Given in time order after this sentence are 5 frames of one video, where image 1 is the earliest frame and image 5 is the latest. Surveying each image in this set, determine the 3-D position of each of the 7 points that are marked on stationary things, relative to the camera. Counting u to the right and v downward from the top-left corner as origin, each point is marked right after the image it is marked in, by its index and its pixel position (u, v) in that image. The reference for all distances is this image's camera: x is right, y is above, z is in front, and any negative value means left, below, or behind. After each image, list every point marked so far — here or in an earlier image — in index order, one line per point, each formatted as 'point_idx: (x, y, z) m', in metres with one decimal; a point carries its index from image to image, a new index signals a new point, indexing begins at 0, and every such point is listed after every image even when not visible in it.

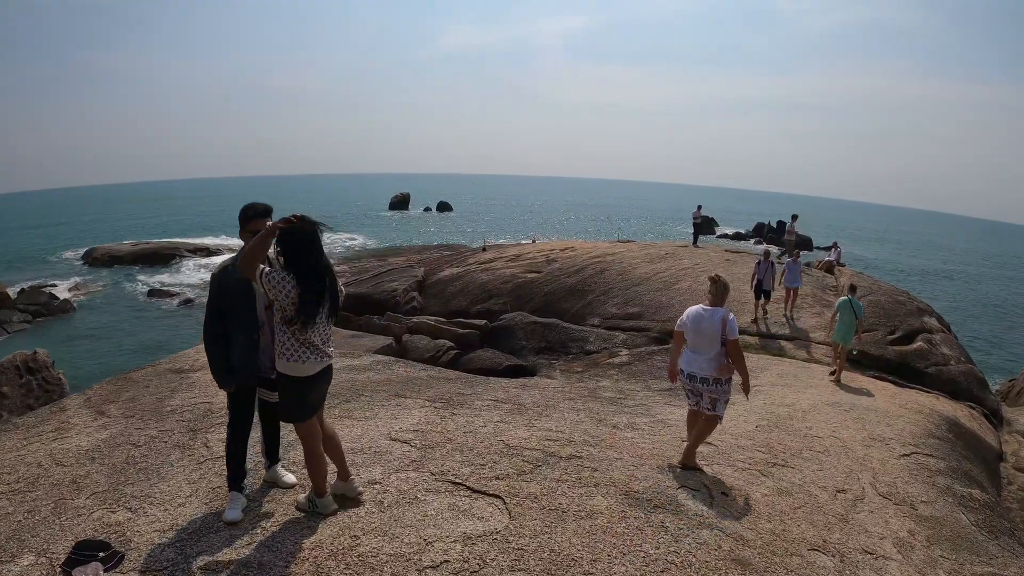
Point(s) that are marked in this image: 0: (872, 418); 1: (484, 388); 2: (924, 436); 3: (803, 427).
0: (+5.7, -2.0, +9.1) m
1: (-0.5, -1.7, +9.6) m
2: (+6.4, -2.3, +9.0) m
3: (+4.0, -1.9, +7.9) m
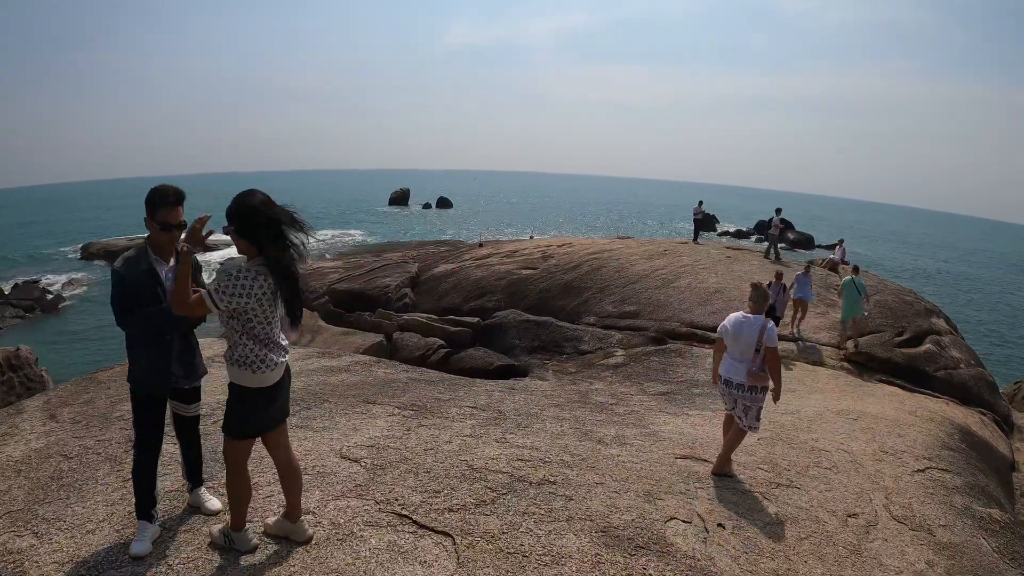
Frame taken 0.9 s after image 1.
0: (+5.4, -2.0, +8.4) m
1: (-0.7, -1.6, +9.0) m
2: (+6.1, -2.3, +8.3) m
3: (+3.7, -1.9, +7.3) m
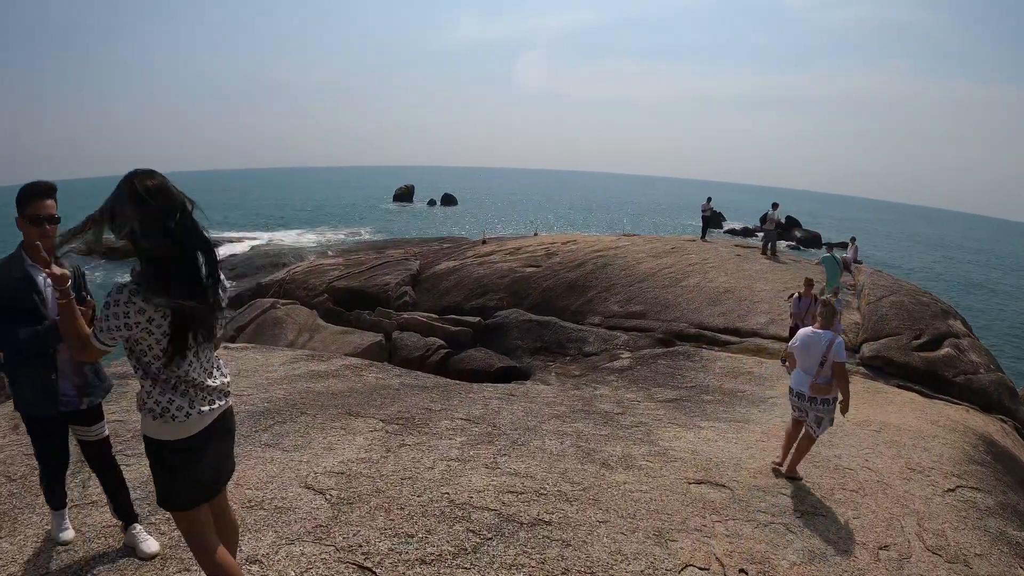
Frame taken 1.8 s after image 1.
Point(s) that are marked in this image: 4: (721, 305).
0: (+5.4, -2.1, +7.8) m
1: (-0.8, -1.6, +8.4) m
2: (+6.1, -2.3, +7.7) m
3: (+3.7, -1.9, +6.6) m
4: (+5.5, -0.5, +15.2) m
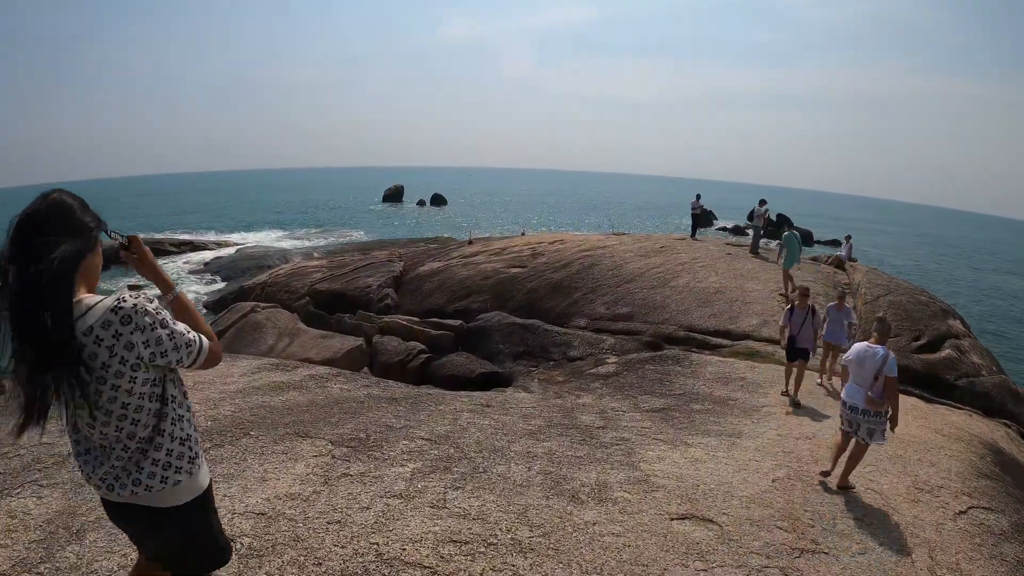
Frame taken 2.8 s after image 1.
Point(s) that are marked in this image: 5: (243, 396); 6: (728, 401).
0: (+5.0, -2.1, +7.2) m
1: (-1.1, -1.7, +7.7) m
2: (+5.8, -2.3, +7.1) m
3: (+3.3, -1.9, +6.0) m
4: (+5.0, -0.5, +14.6) m
5: (-4.0, -1.6, +8.6) m
6: (+3.5, -1.9, +9.4) m
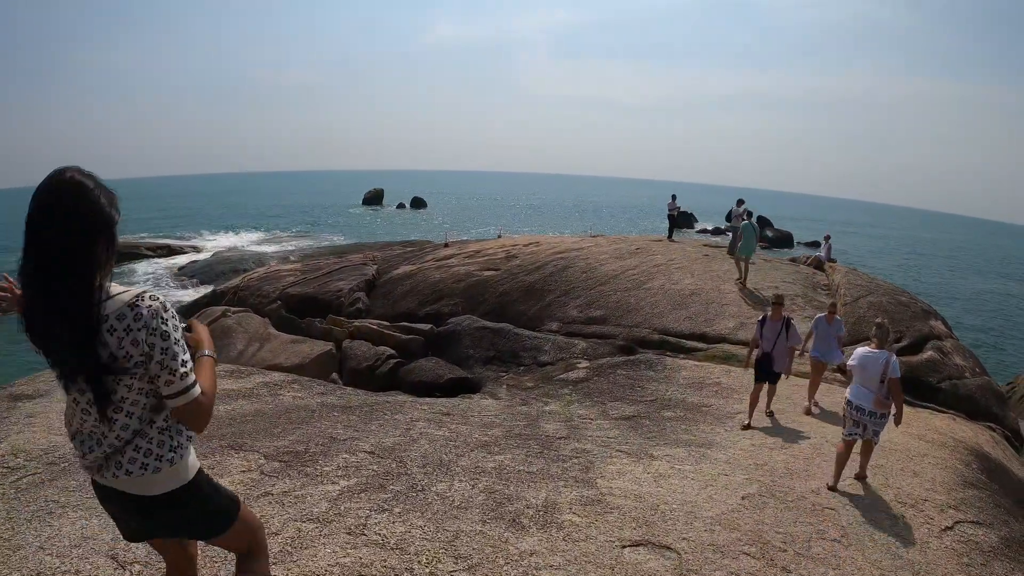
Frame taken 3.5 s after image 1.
0: (+4.5, -2.1, +6.9) m
1: (-1.7, -1.7, +7.2) m
2: (+5.2, -2.3, +6.8) m
3: (+2.8, -1.9, +5.6) m
4: (+4.3, -0.5, +14.2) m
5: (-4.5, -1.6, +8.0) m
6: (+2.9, -1.9, +9.0) m
